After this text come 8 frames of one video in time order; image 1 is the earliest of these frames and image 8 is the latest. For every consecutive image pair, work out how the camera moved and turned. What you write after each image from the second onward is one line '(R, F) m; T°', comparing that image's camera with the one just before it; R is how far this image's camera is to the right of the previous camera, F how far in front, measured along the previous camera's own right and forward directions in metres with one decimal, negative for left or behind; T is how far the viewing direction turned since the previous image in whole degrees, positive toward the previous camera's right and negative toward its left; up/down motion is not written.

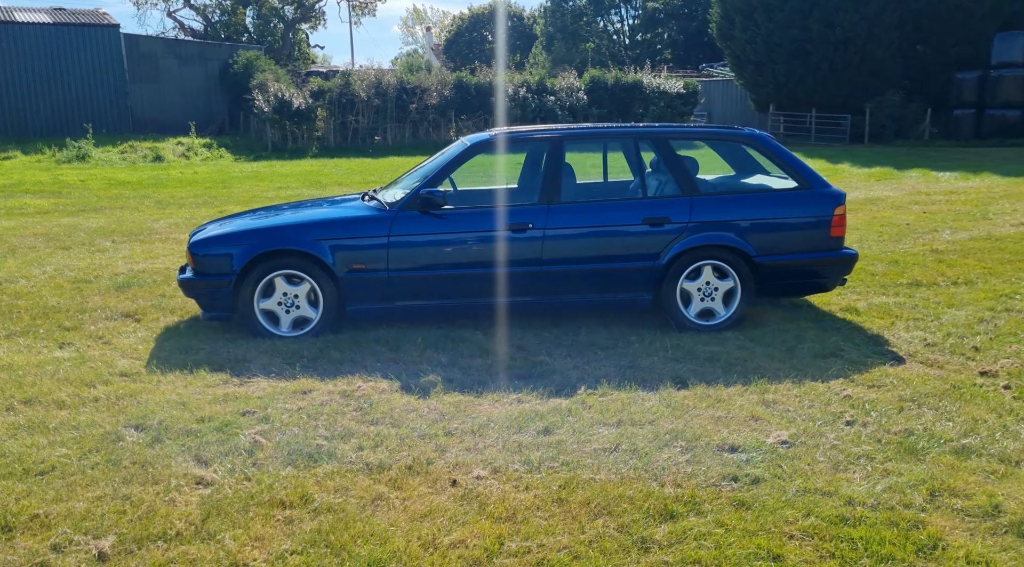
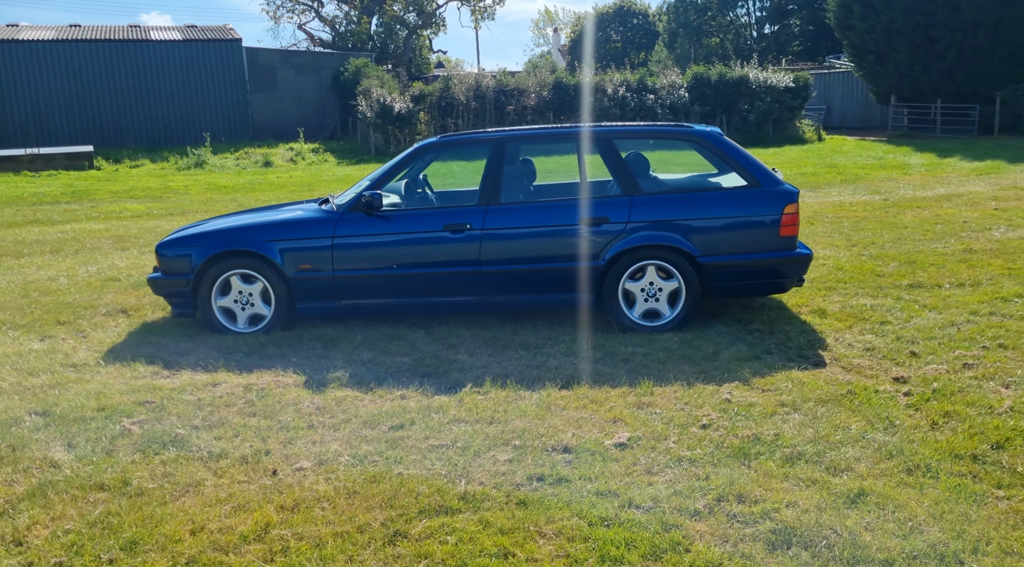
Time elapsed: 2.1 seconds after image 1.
(+1.2, 0.0) m; -8°
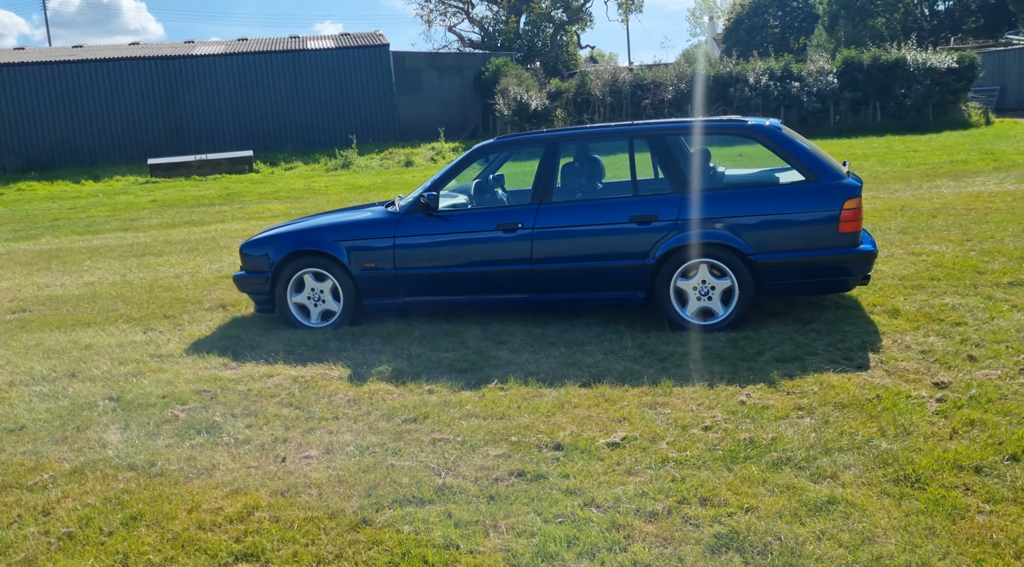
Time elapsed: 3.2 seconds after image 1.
(+0.7, 0.0) m; -10°
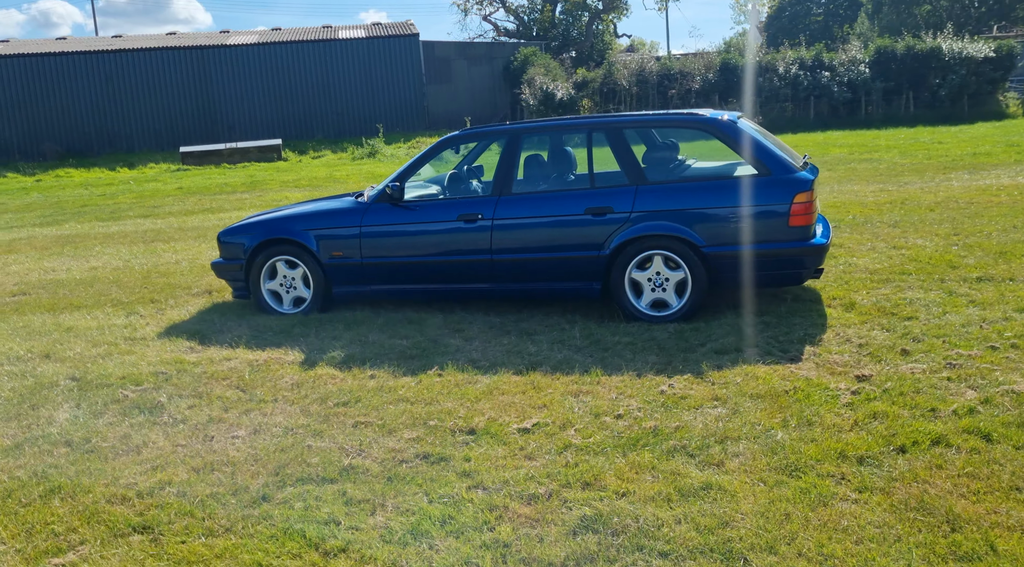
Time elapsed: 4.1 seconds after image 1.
(+0.5, -0.1) m; -2°
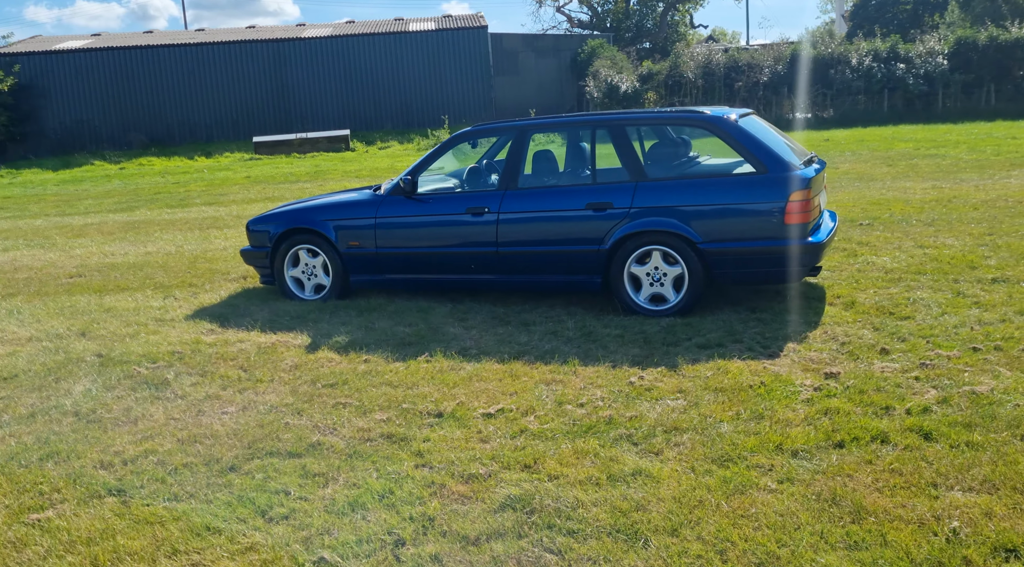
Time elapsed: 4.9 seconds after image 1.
(+0.5, -0.2) m; -5°
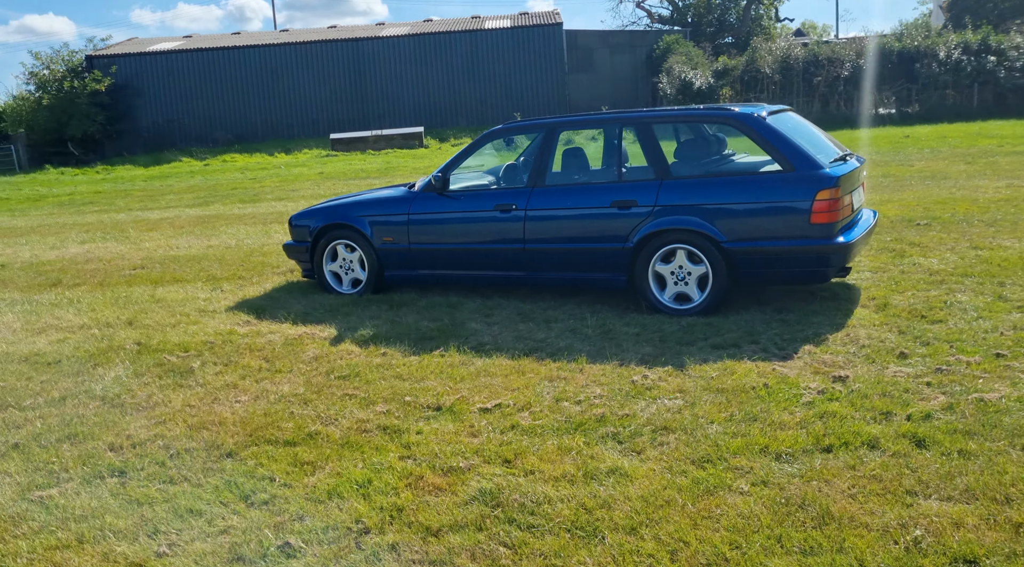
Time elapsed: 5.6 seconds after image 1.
(+0.4, 0.0) m; -5°
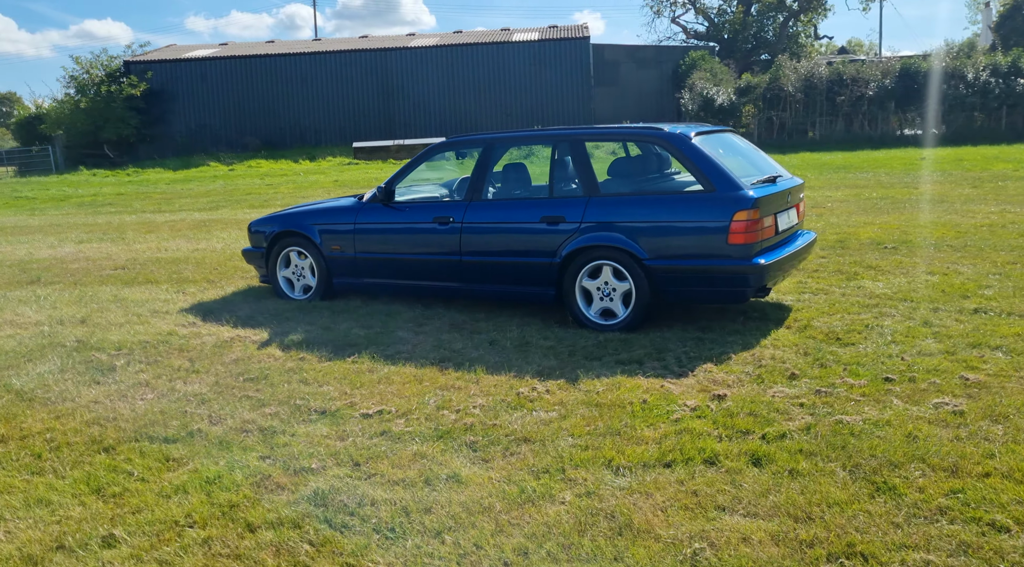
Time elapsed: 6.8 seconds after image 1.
(+0.7, -0.1) m; -2°
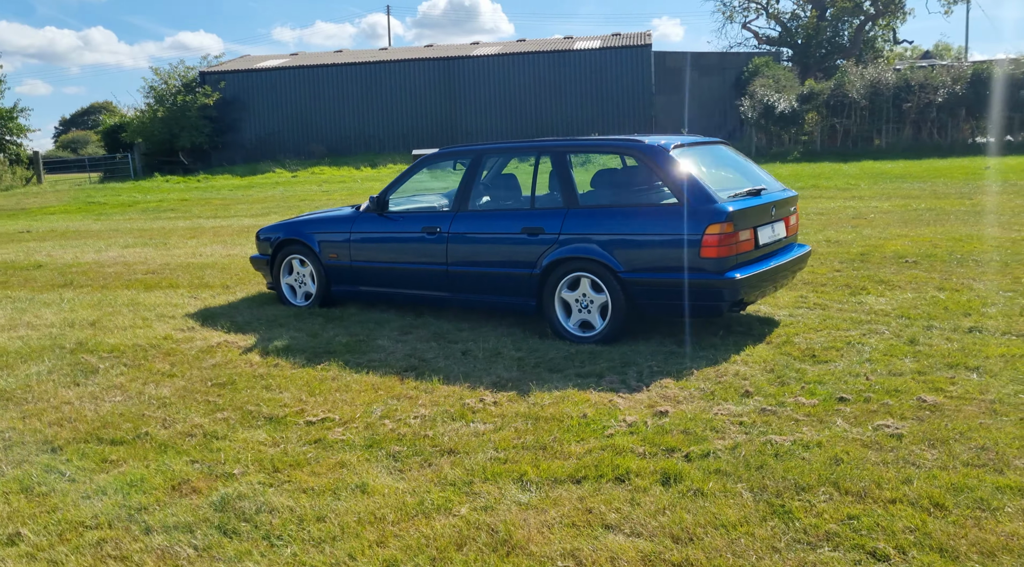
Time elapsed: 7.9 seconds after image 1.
(+0.6, 0.0) m; -4°
